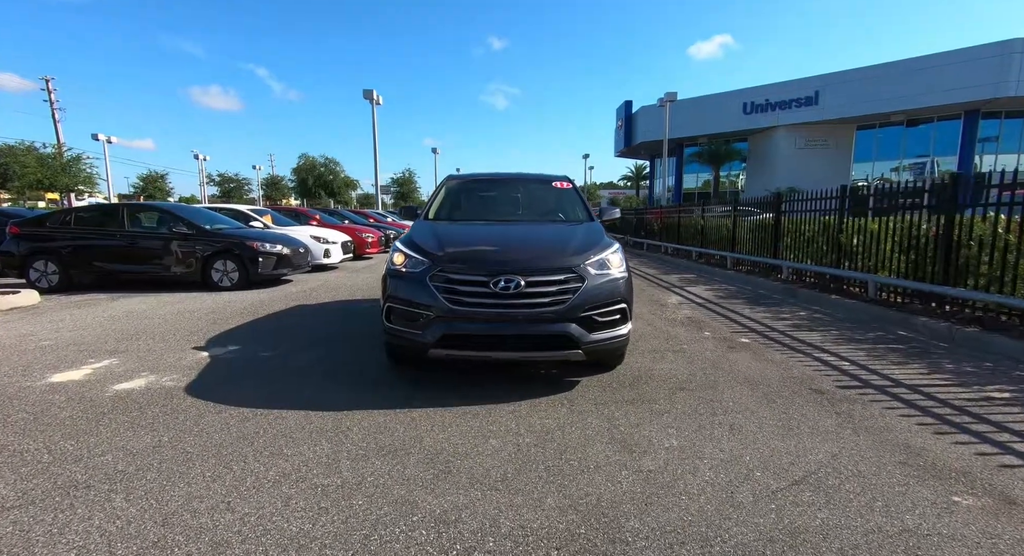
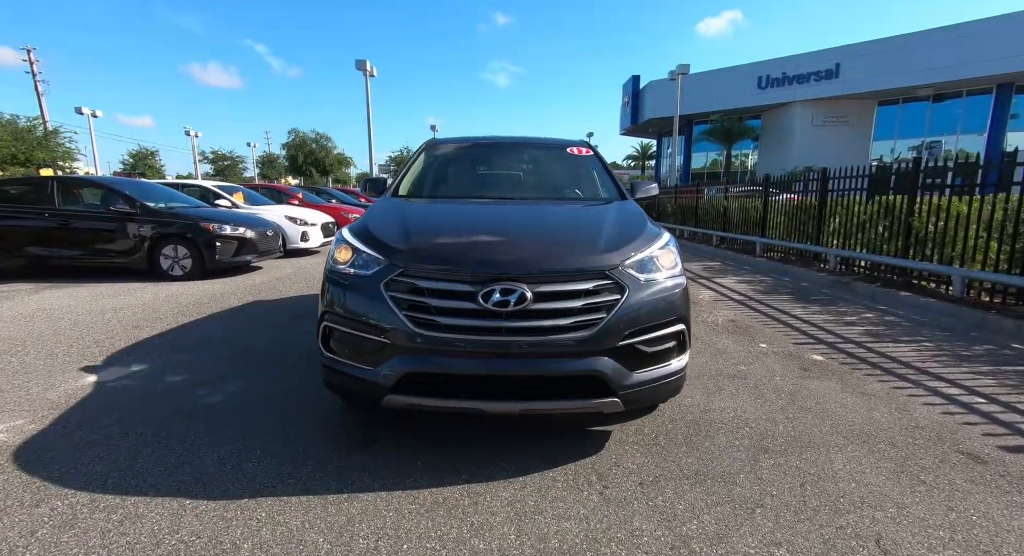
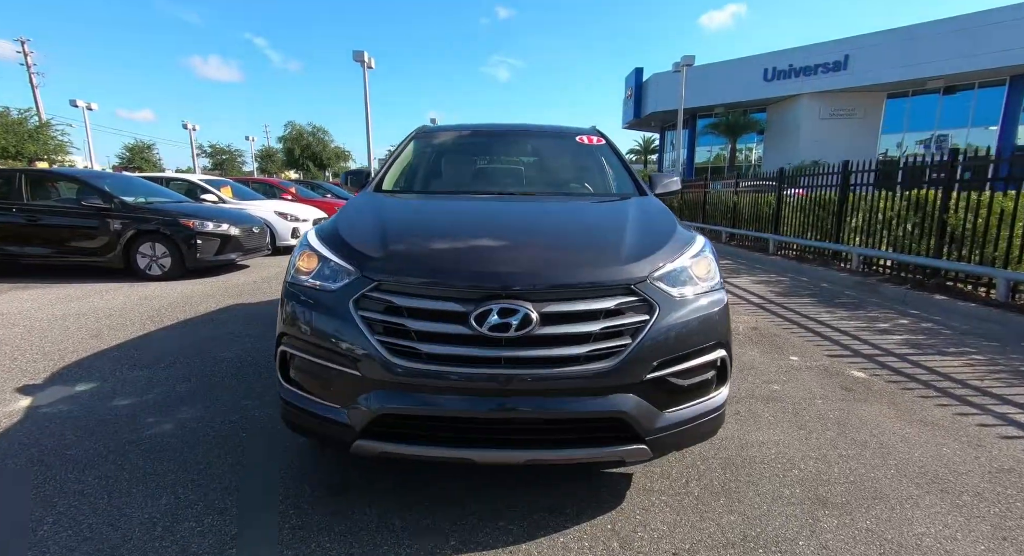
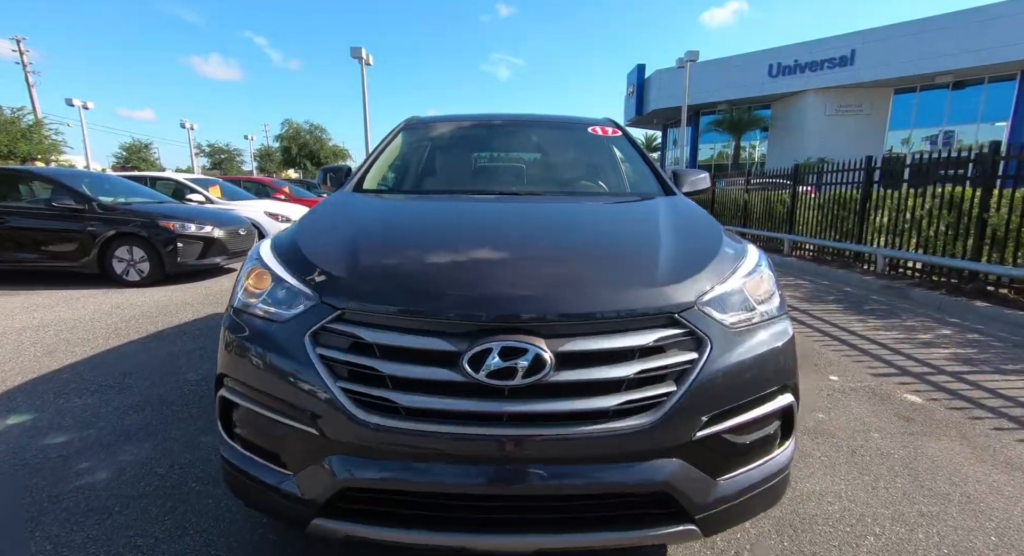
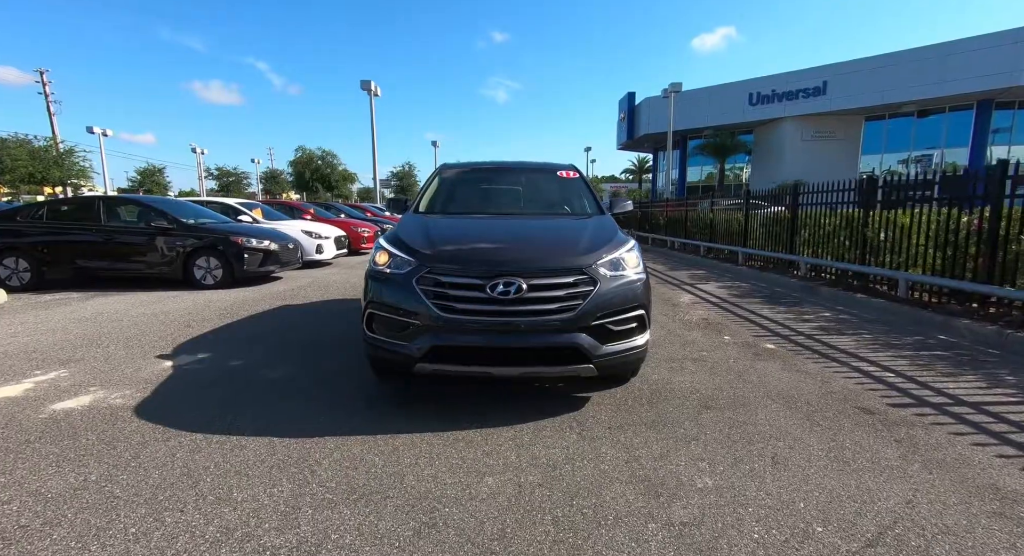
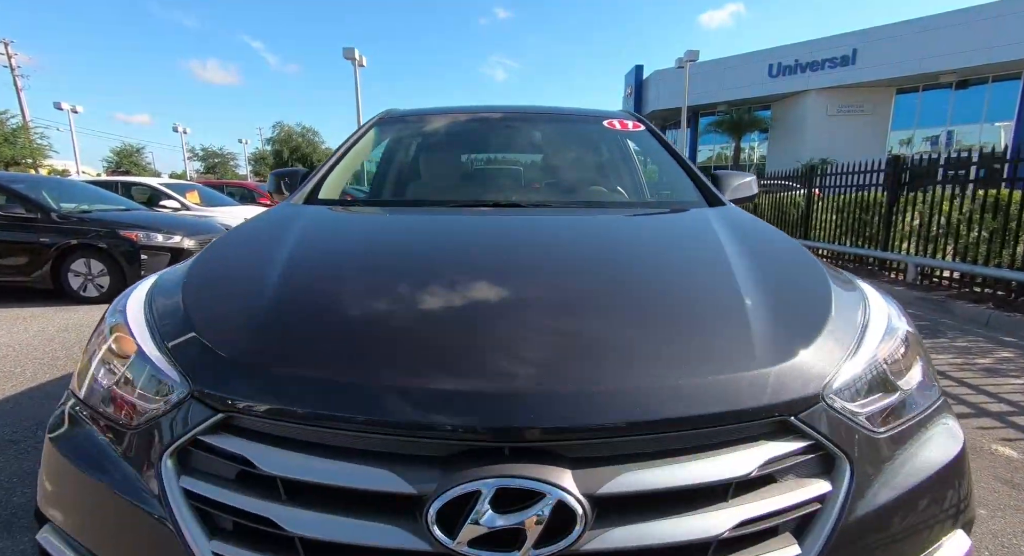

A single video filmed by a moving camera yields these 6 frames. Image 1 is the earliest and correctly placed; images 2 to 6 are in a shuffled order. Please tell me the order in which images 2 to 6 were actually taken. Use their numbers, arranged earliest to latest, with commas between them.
5, 2, 3, 4, 6
